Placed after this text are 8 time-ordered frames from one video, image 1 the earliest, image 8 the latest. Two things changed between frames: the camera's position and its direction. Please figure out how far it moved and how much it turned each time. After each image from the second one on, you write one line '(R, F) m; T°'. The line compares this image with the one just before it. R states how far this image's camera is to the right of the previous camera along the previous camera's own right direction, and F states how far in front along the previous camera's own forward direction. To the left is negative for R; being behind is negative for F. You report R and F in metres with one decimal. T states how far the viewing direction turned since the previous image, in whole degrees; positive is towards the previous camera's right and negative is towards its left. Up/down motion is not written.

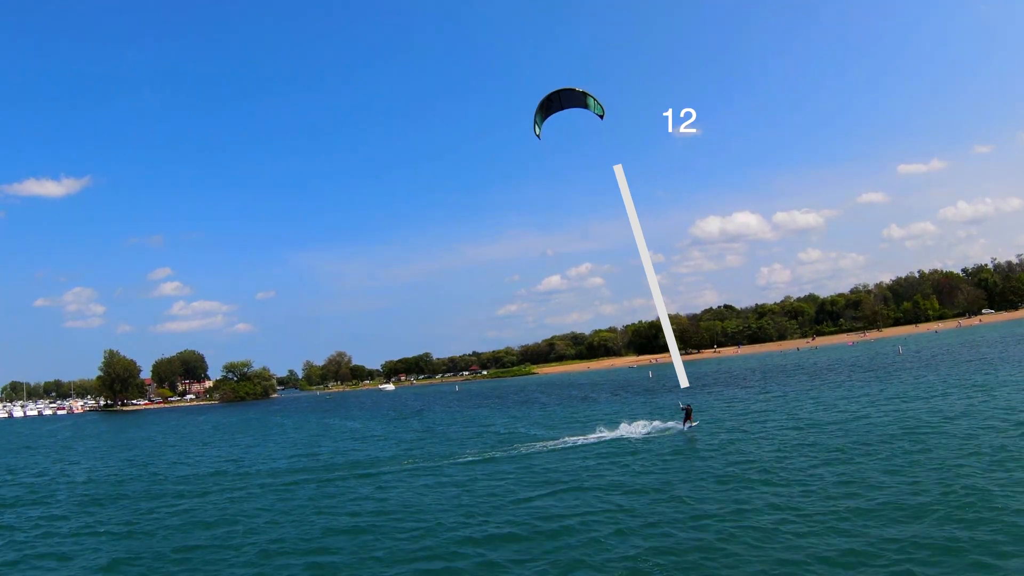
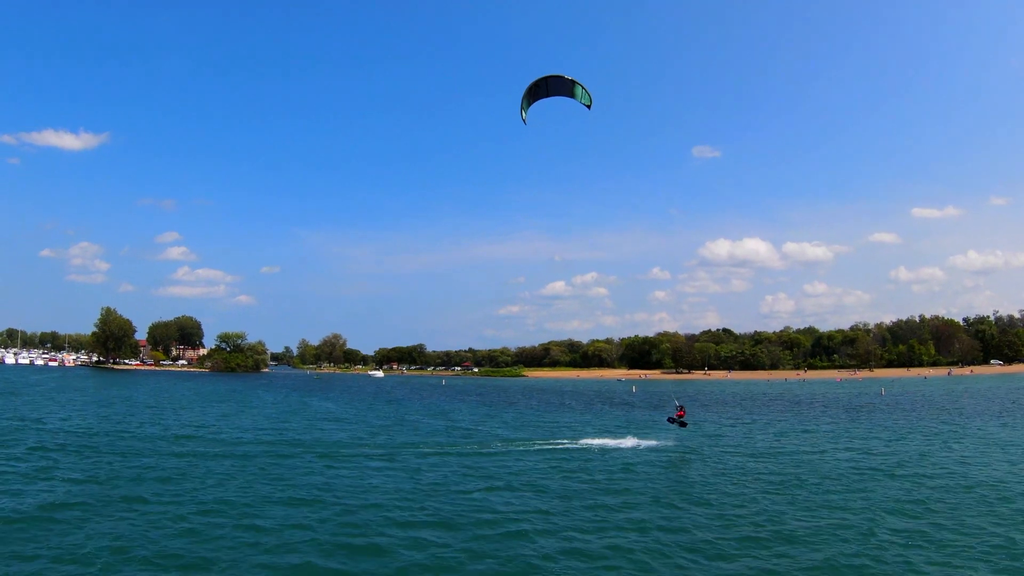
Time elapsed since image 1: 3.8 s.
(+1.4, -0.3) m; 0°
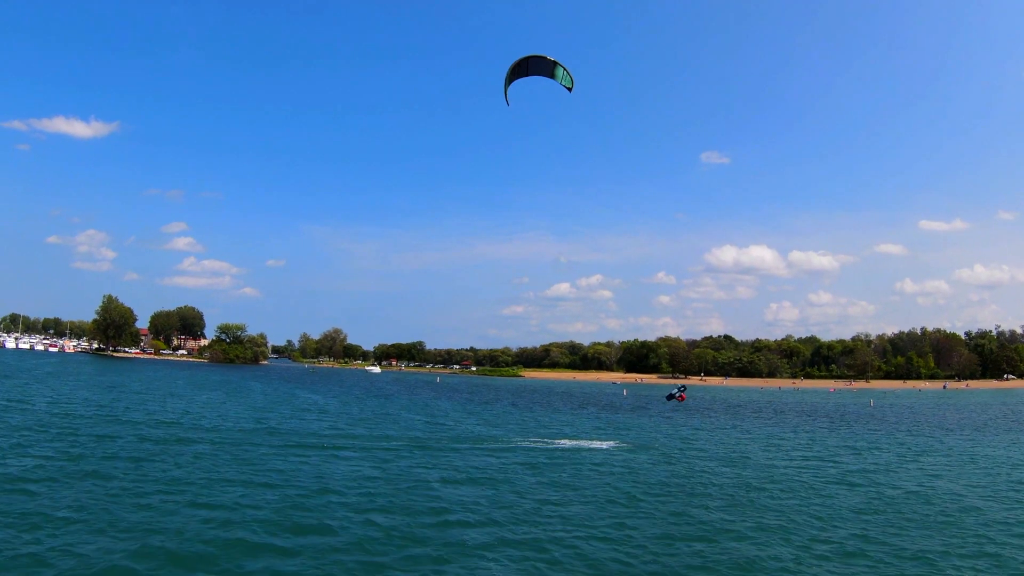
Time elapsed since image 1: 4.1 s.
(+1.5, 0.0) m; 0°
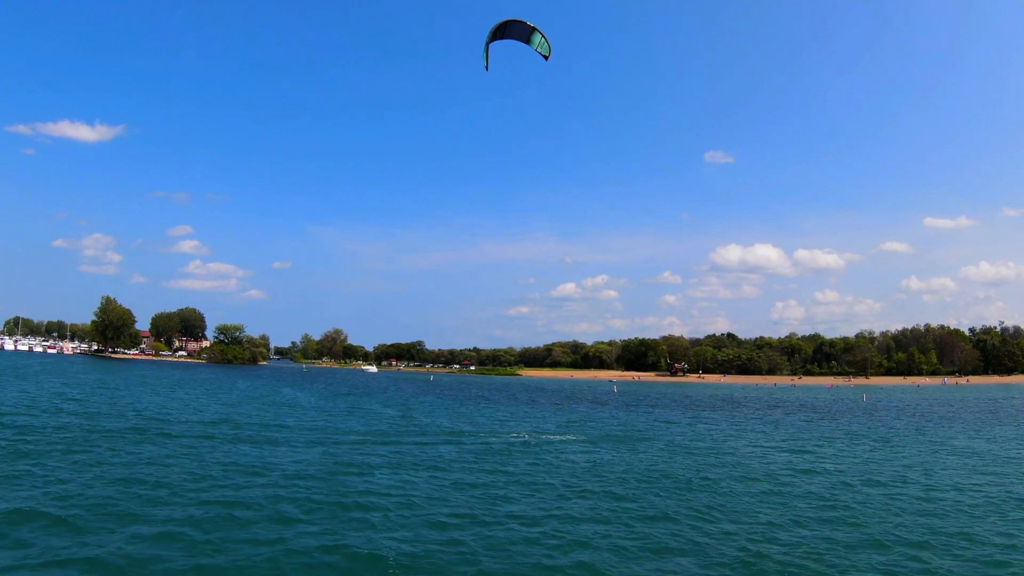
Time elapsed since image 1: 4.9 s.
(+2.4, +1.4) m; 0°
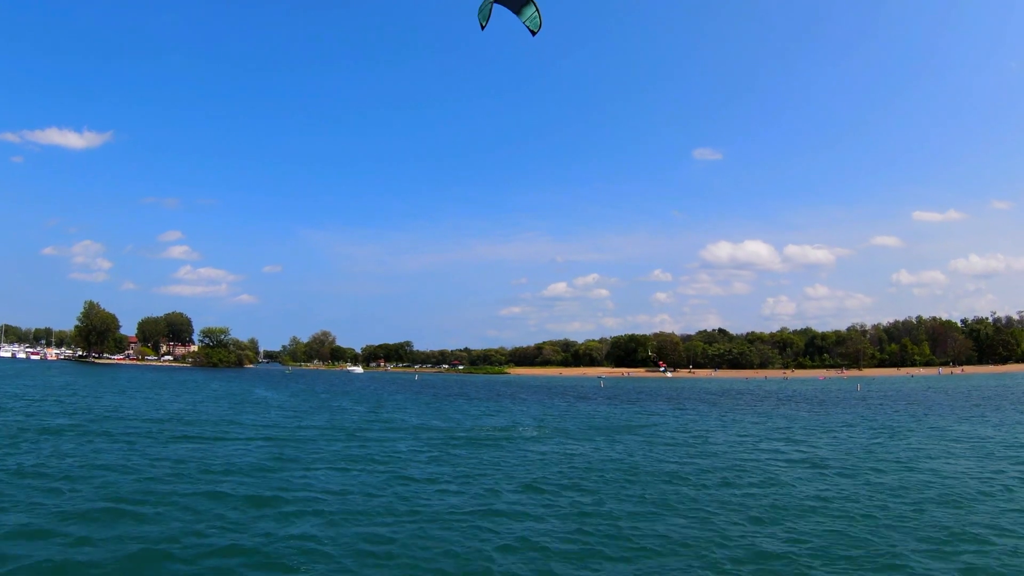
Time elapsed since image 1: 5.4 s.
(+1.4, +2.7) m; +1°
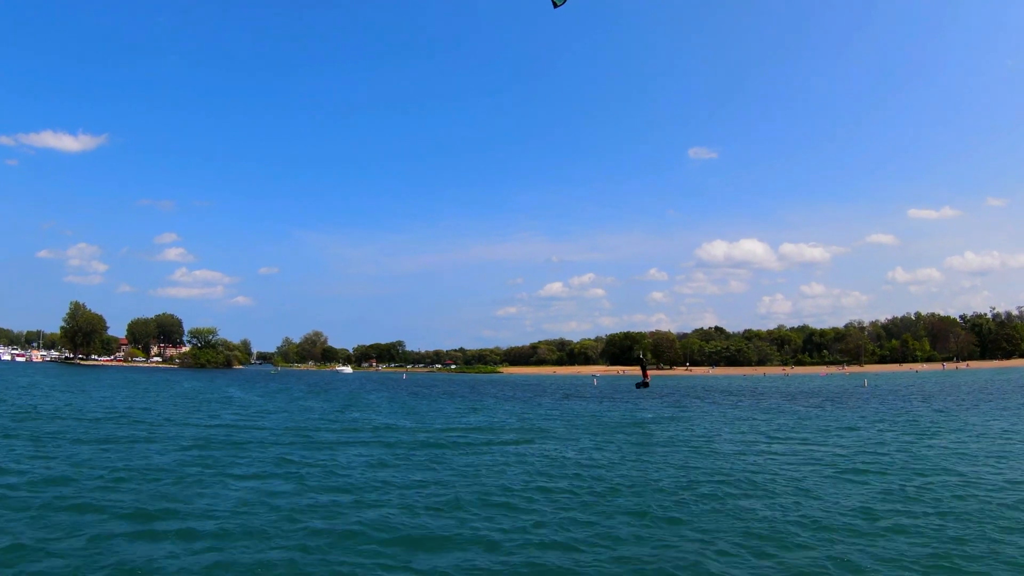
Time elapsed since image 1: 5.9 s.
(+1.1, +4.0) m; 0°
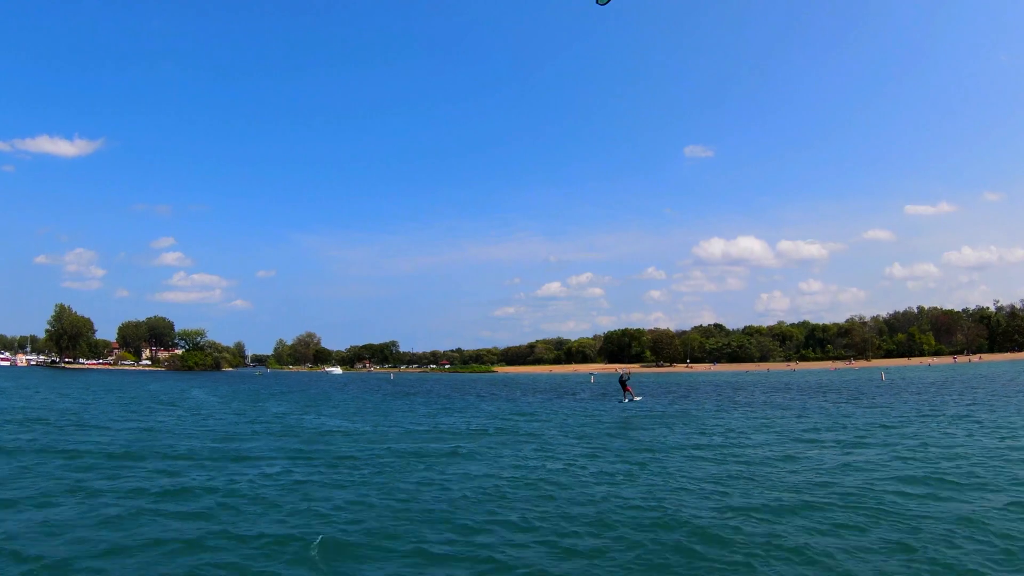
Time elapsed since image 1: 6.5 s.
(+1.0, +5.3) m; 0°
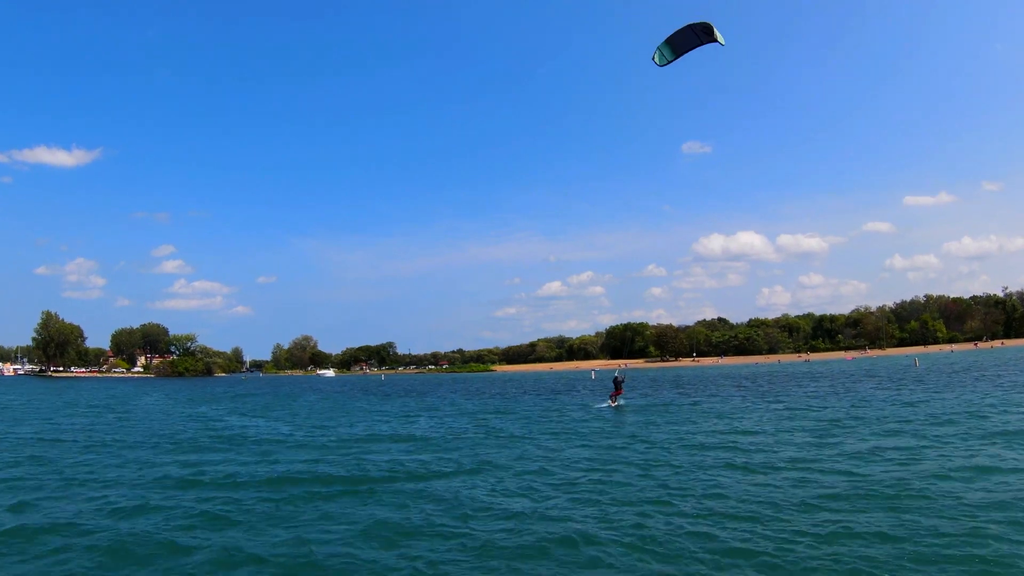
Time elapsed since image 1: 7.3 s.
(+0.9, +6.1) m; 0°
